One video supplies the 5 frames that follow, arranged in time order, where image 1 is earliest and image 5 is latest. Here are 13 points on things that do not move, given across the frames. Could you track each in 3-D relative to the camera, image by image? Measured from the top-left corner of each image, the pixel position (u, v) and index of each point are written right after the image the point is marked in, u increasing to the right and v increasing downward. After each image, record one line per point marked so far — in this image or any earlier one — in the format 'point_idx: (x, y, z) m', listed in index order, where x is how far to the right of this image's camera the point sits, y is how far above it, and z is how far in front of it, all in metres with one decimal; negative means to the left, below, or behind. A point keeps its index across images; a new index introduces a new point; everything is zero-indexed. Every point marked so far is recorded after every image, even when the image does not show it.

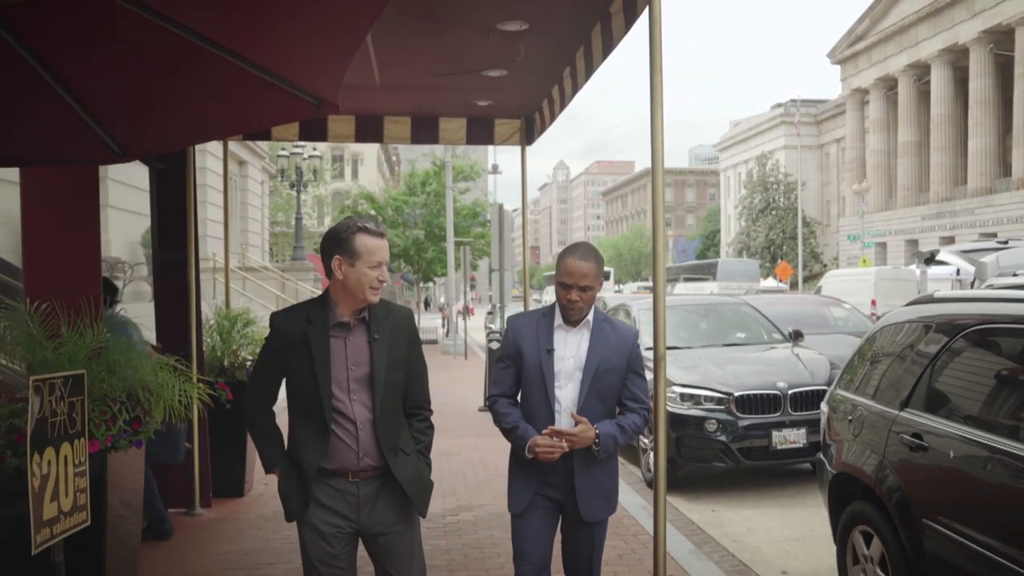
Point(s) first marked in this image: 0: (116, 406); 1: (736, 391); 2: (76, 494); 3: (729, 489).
0: (-1.8, -0.5, +4.0) m
1: (+2.1, -0.9, +8.0) m
2: (-1.8, -0.9, +3.6) m
3: (+2.0, -1.9, +8.2) m
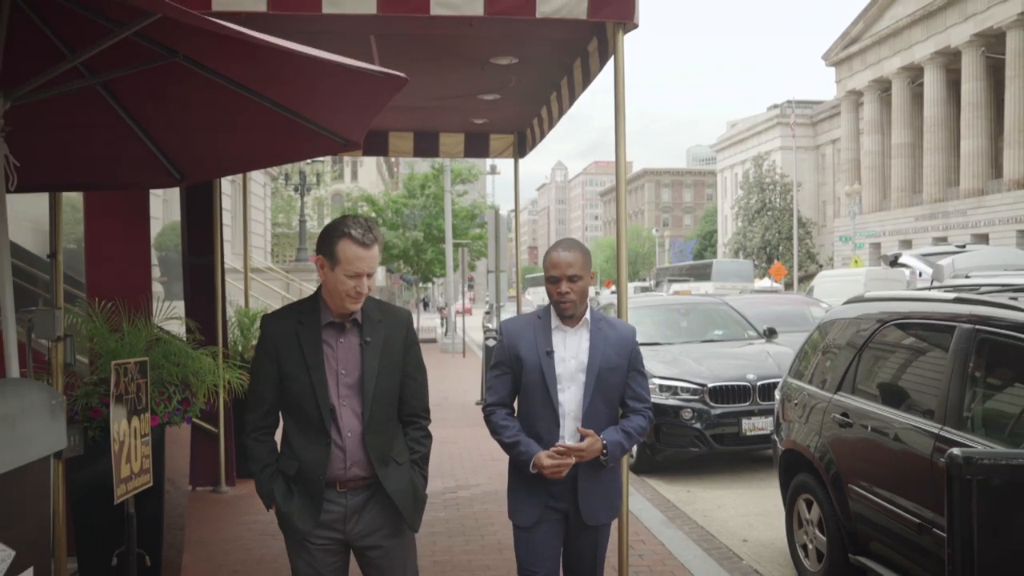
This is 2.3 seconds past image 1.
0: (-1.9, -0.6, +4.8) m
1: (+2.0, -0.9, +8.8) m
2: (-1.9, -0.9, +4.4) m
3: (+2.0, -1.9, +9.0) m
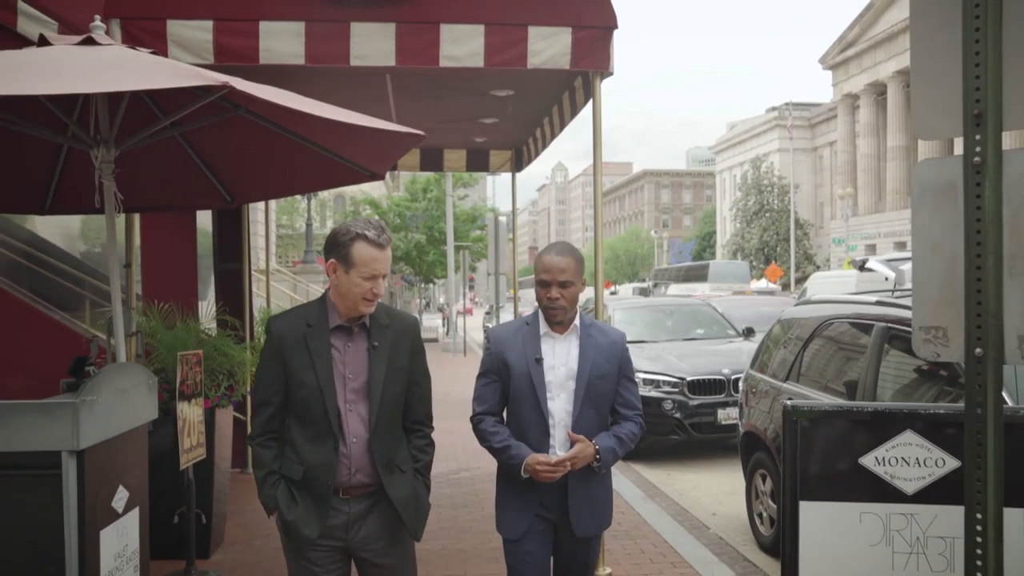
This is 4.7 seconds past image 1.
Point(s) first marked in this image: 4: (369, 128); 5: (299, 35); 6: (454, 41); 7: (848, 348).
0: (-1.9, -0.6, +5.7) m
1: (+2.0, -1.0, +9.7) m
2: (-1.9, -0.9, +5.3) m
3: (+1.9, -1.9, +9.9) m
4: (-0.6, +0.7, +3.9) m
5: (-1.3, +1.5, +5.3) m
6: (-0.4, +1.5, +5.4) m
7: (+2.2, -0.4, +5.8) m
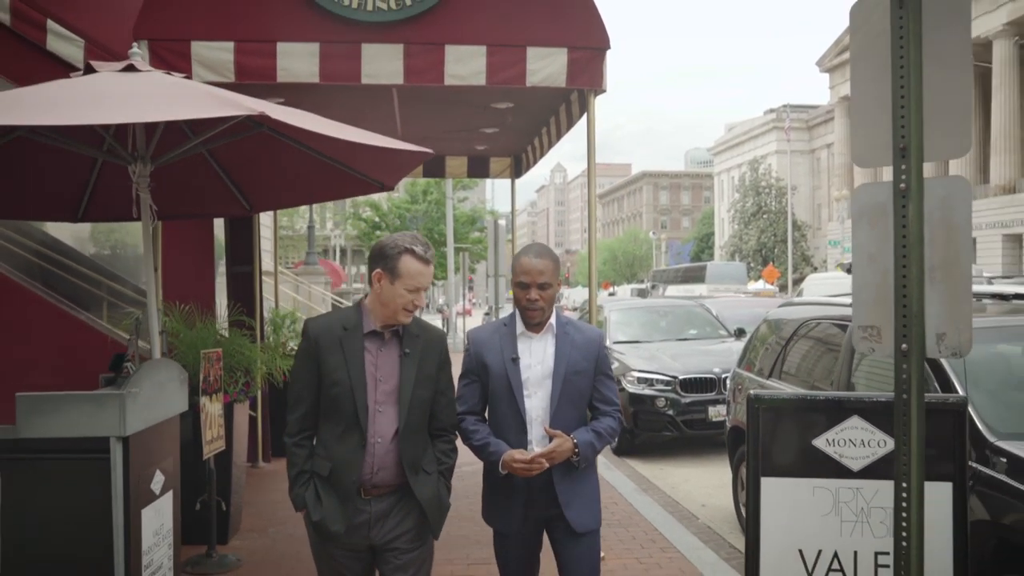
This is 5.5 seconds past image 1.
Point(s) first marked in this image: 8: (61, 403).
0: (-1.9, -0.6, +6.1) m
1: (+1.9, -1.0, +10.1) m
2: (-1.9, -0.9, +5.7) m
3: (+1.9, -2.0, +10.3) m
4: (-0.6, +0.7, +4.3) m
5: (-1.3, +1.5, +5.7) m
6: (-0.4, +1.5, +5.7) m
7: (+2.2, -0.4, +6.2) m
8: (-1.8, -0.5, +3.5) m
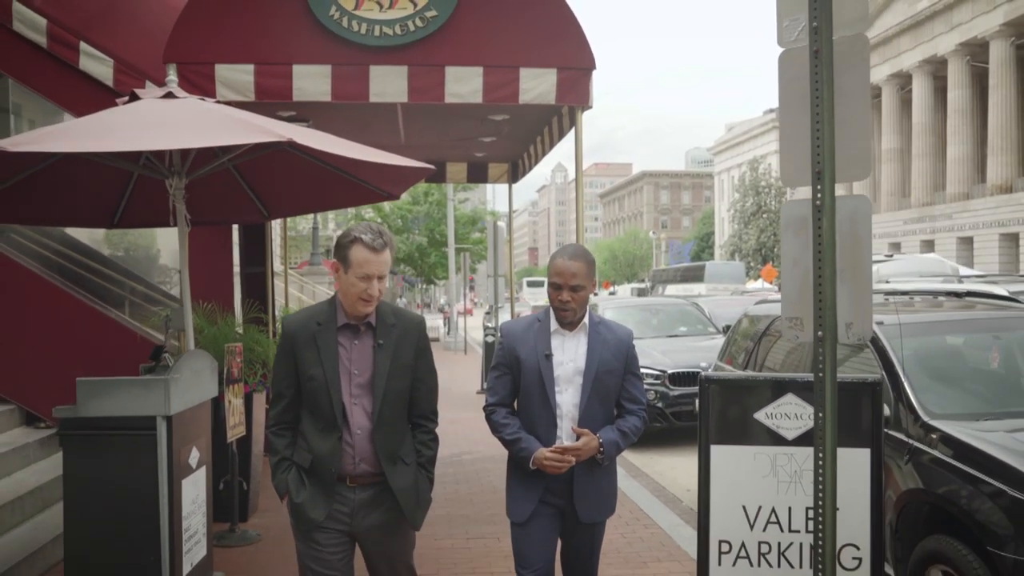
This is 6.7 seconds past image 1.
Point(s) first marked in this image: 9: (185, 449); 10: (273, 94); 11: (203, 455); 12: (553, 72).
0: (-2.0, -0.6, +6.7) m
1: (+1.9, -1.0, +10.6) m
2: (-2.0, -0.9, +6.3) m
3: (+1.9, -1.9, +10.8) m
4: (-0.7, +0.7, +4.8) m
5: (-1.3, +1.5, +6.2) m
6: (-0.4, +1.5, +6.3) m
7: (+2.2, -0.4, +6.8) m
8: (-1.9, -0.5, +4.1) m
9: (-1.6, -0.8, +4.4) m
10: (-1.7, +1.4, +6.2) m
11: (-1.7, -0.9, +4.7) m
12: (+0.3, +1.6, +6.3) m
